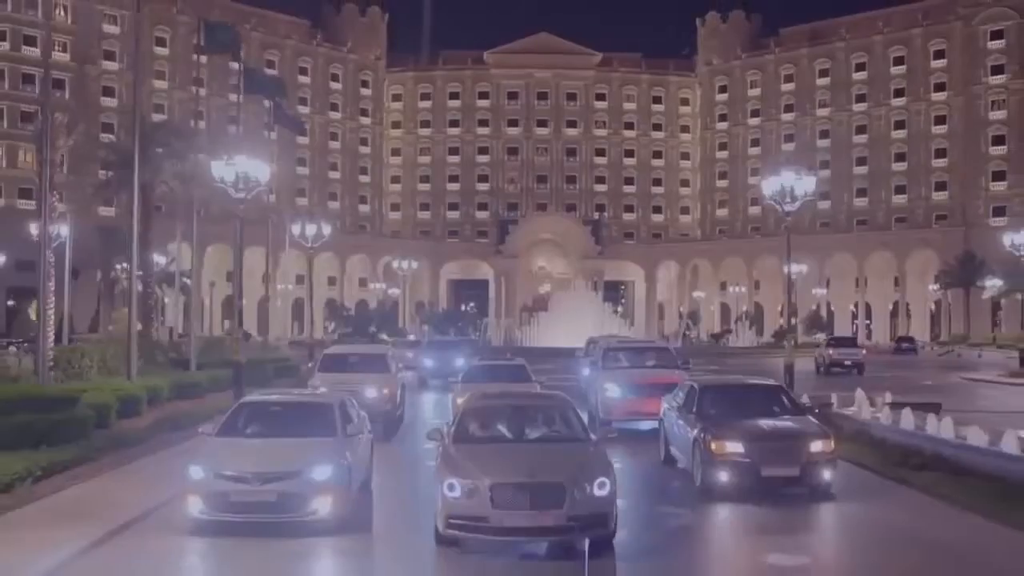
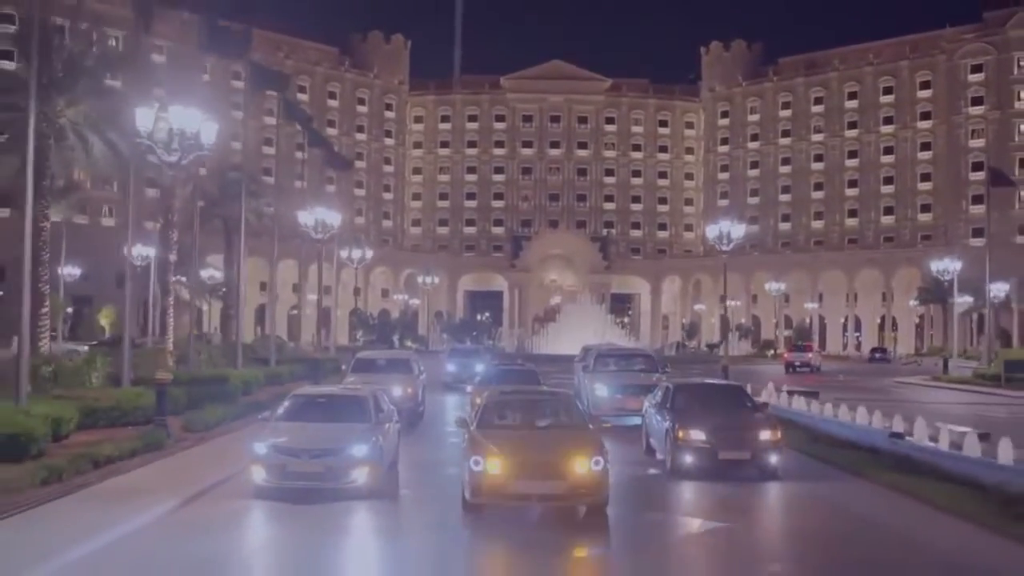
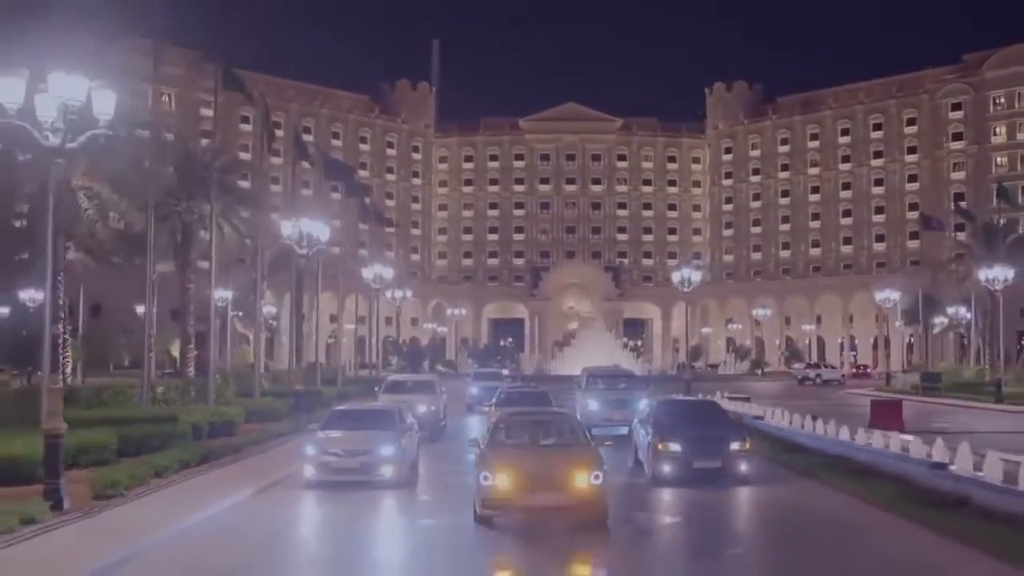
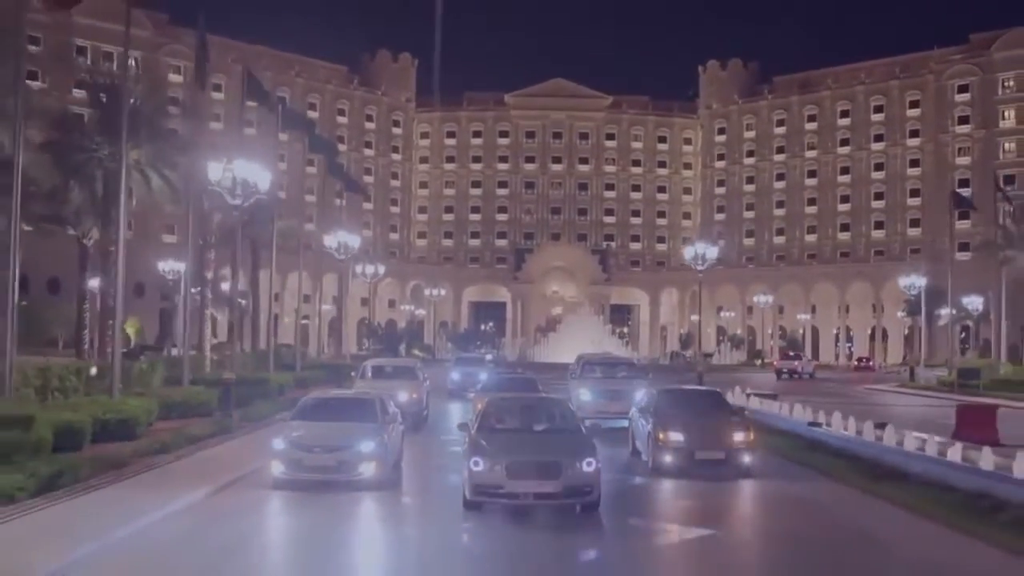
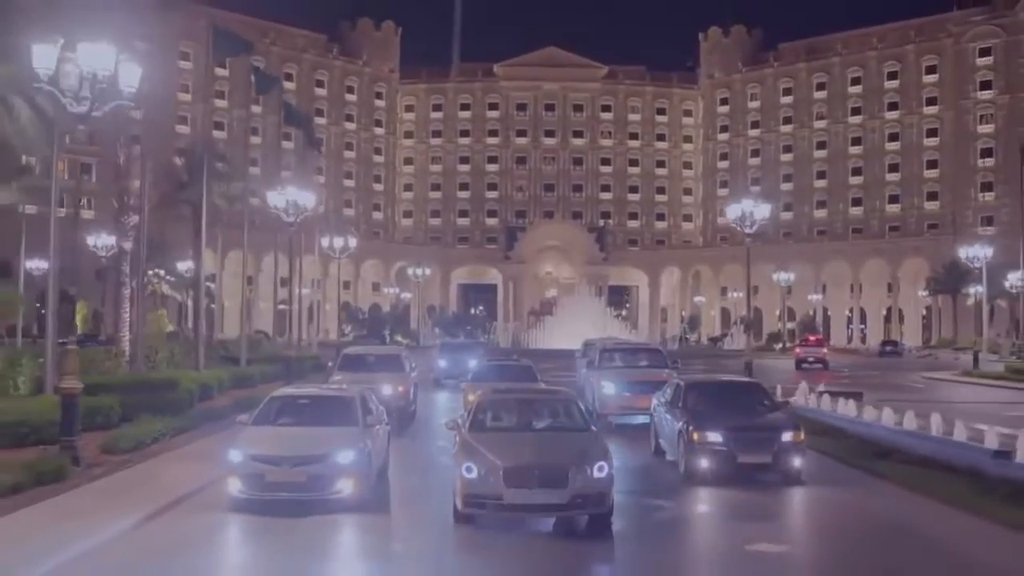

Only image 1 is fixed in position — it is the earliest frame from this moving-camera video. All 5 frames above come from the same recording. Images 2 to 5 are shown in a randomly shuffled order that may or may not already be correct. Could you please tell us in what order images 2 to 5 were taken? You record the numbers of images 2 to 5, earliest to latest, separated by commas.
5, 2, 4, 3
